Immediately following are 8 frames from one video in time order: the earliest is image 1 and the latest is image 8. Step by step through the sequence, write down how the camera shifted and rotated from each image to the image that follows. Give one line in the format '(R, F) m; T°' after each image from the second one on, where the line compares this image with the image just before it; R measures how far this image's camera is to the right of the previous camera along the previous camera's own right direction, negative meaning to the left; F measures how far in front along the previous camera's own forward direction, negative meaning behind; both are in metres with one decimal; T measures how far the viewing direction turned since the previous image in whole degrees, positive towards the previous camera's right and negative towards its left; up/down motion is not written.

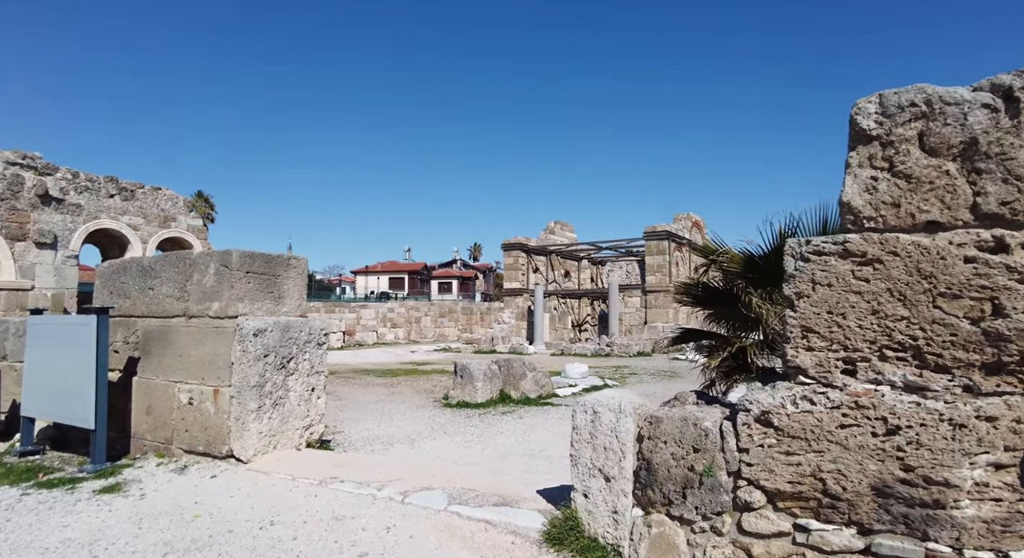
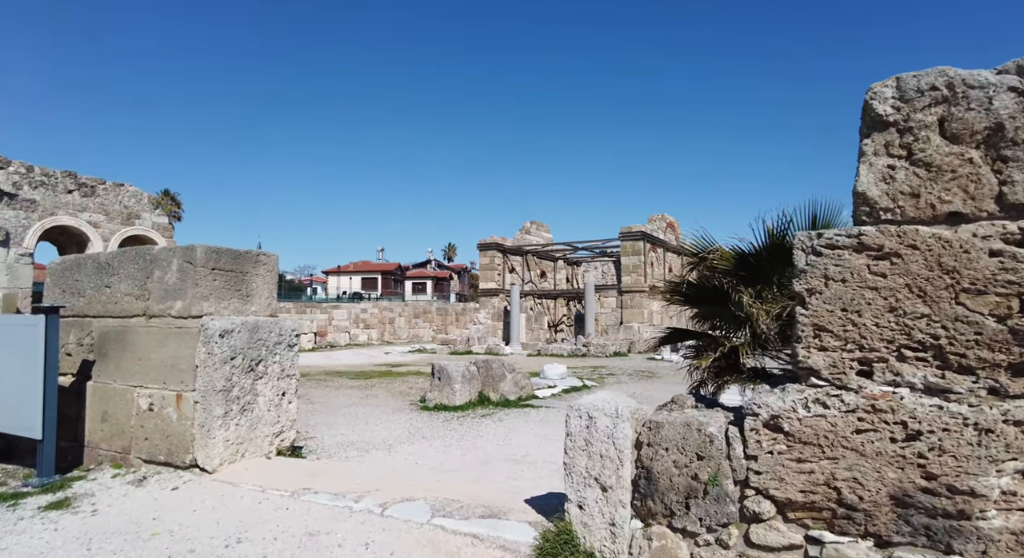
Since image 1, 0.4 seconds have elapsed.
(-0.1, +0.2) m; +2°
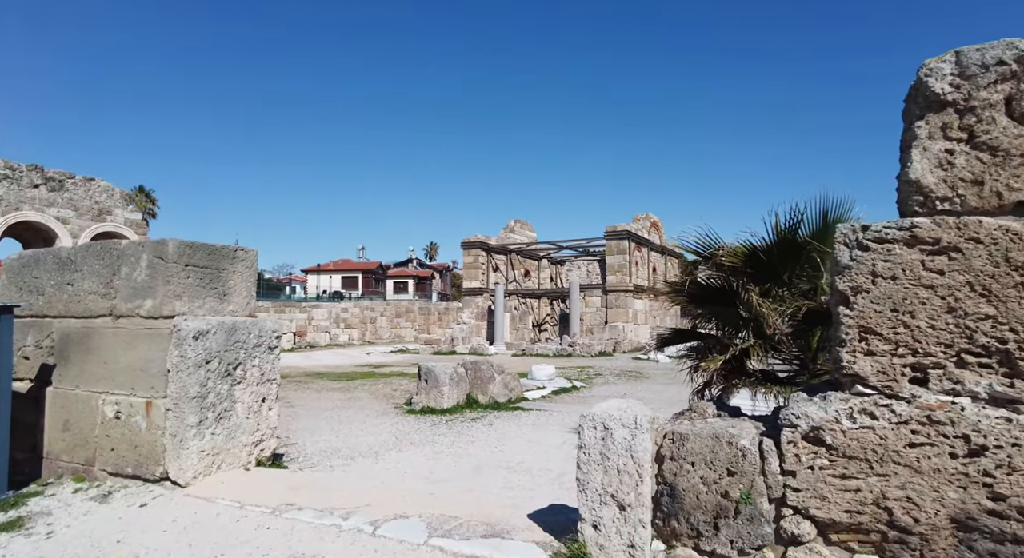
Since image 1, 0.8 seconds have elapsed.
(-0.1, +0.3) m; +2°
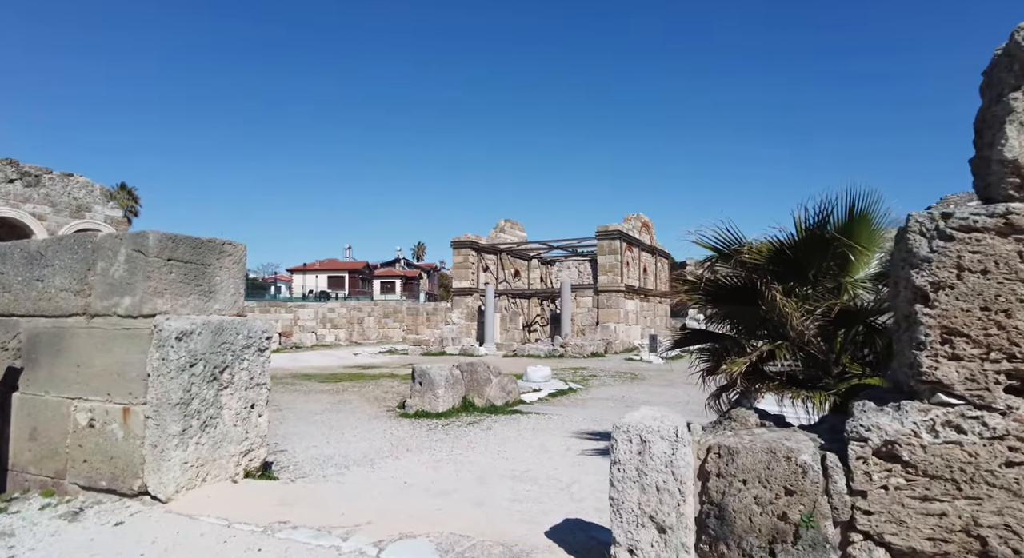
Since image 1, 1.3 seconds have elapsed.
(-0.2, +0.3) m; +1°
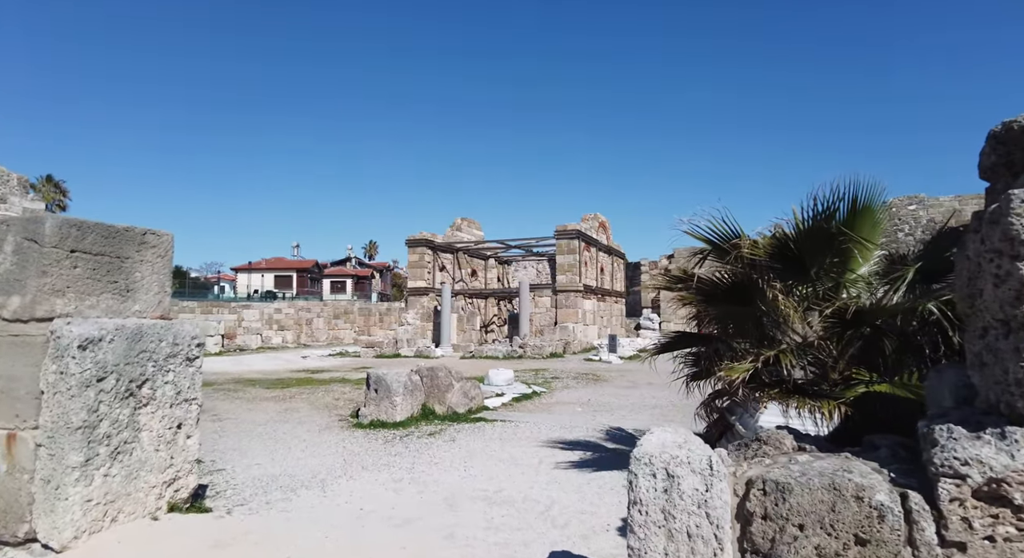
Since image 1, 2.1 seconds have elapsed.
(-0.1, +0.5) m; +4°
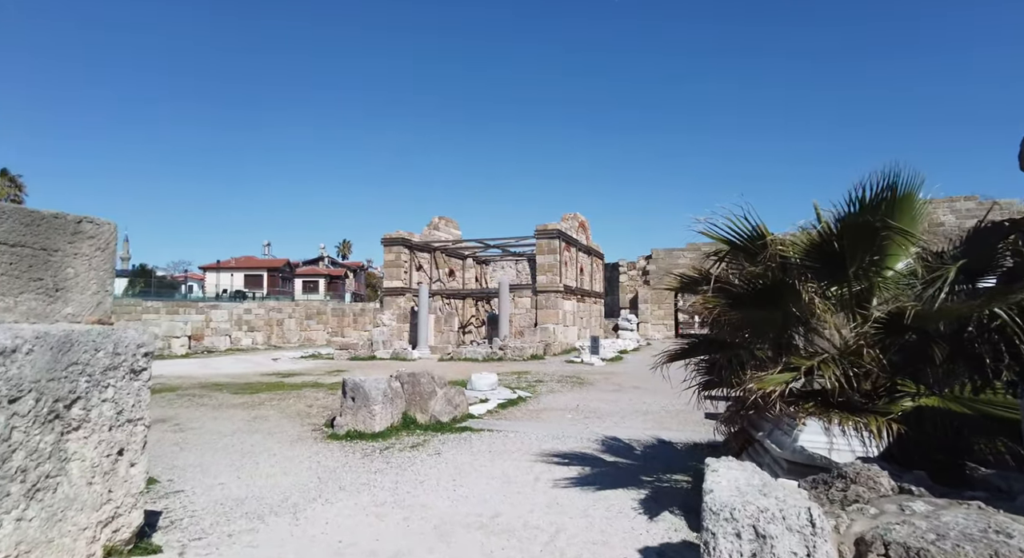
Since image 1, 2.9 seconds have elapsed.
(-0.2, +0.5) m; +2°
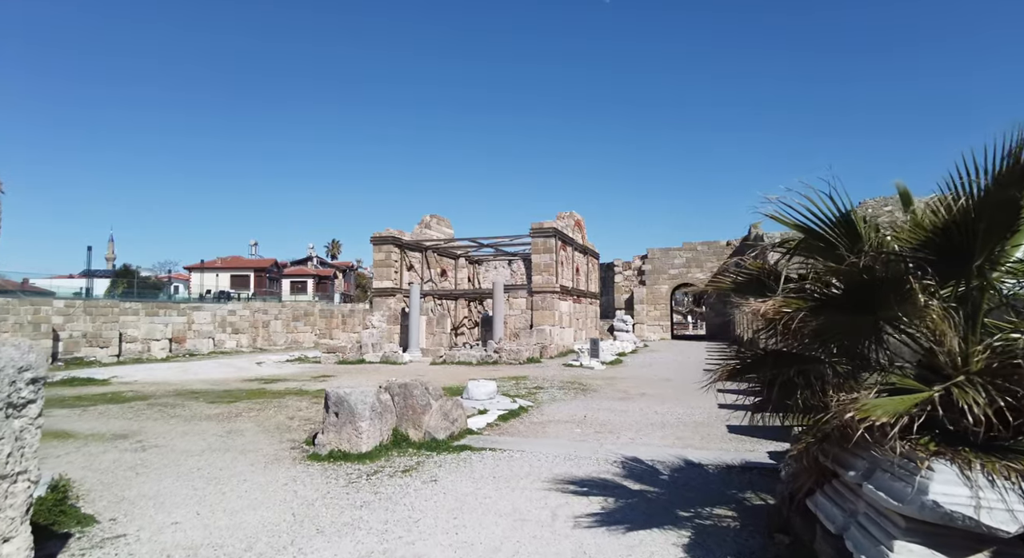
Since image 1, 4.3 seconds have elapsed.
(-0.2, +0.8) m; +1°
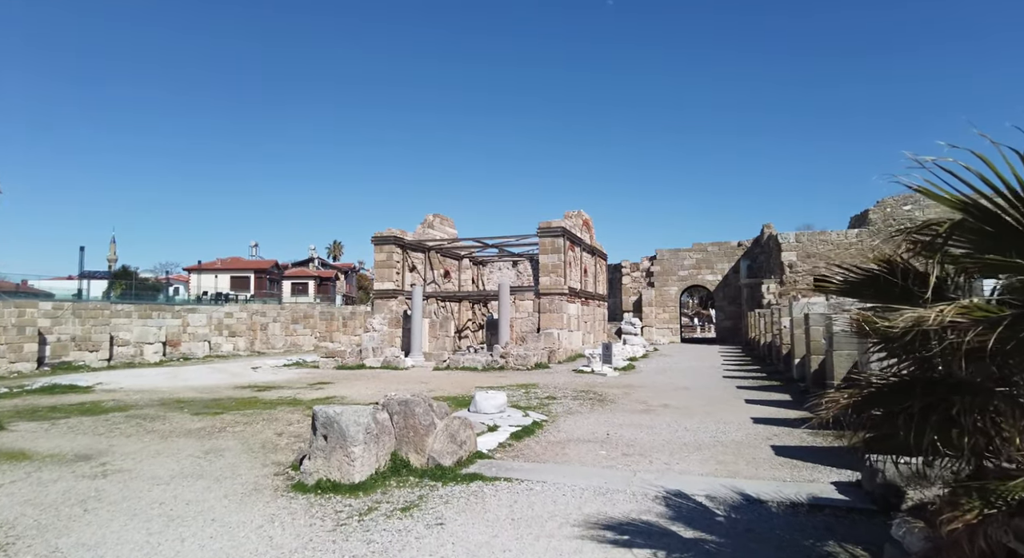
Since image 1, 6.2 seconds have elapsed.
(-0.1, +0.9) m; 0°
